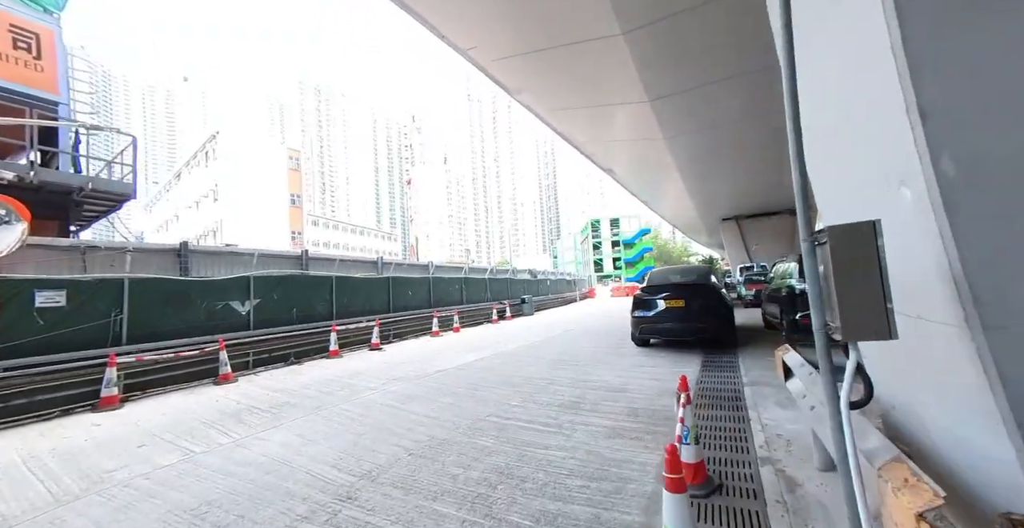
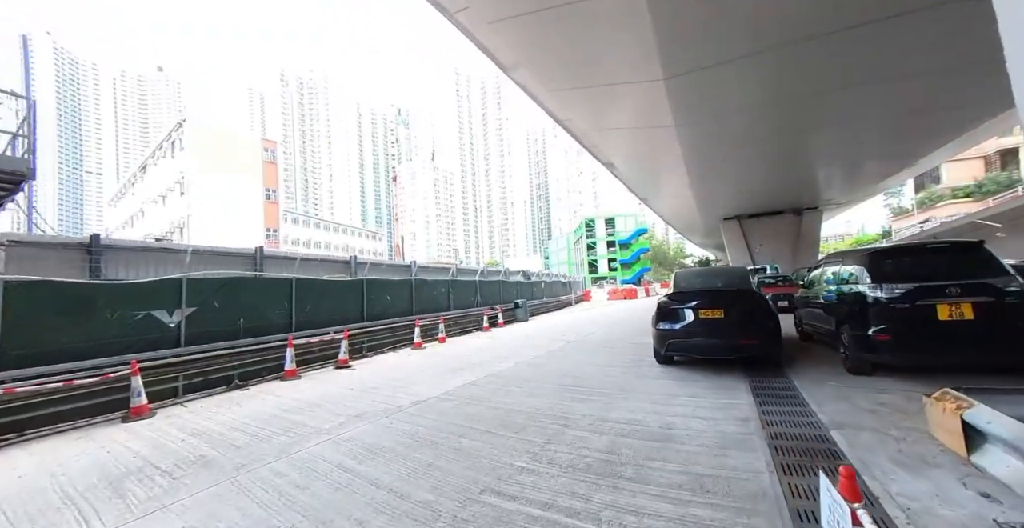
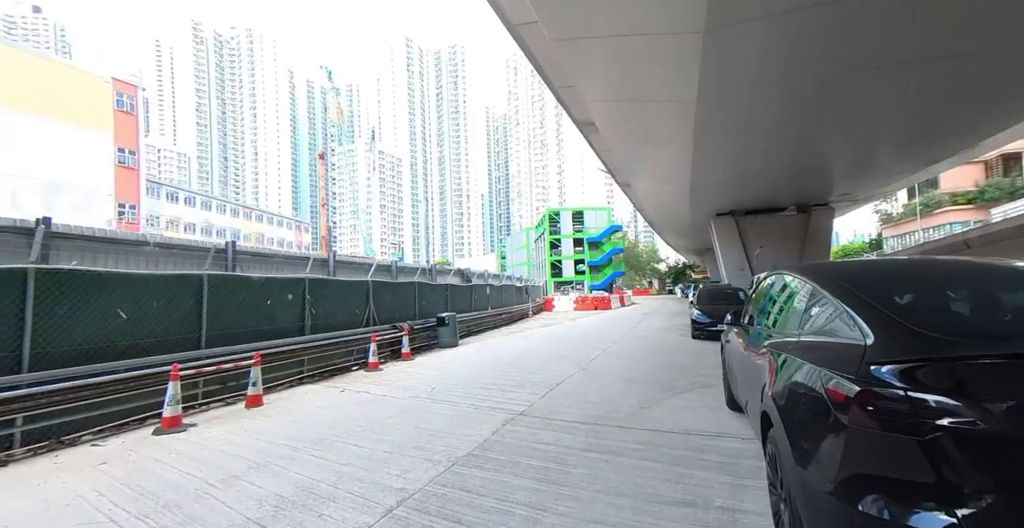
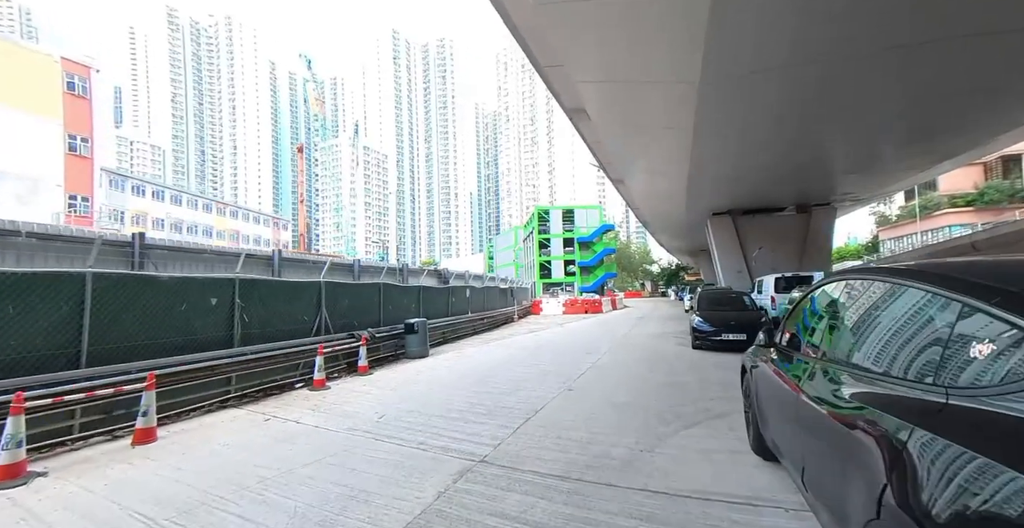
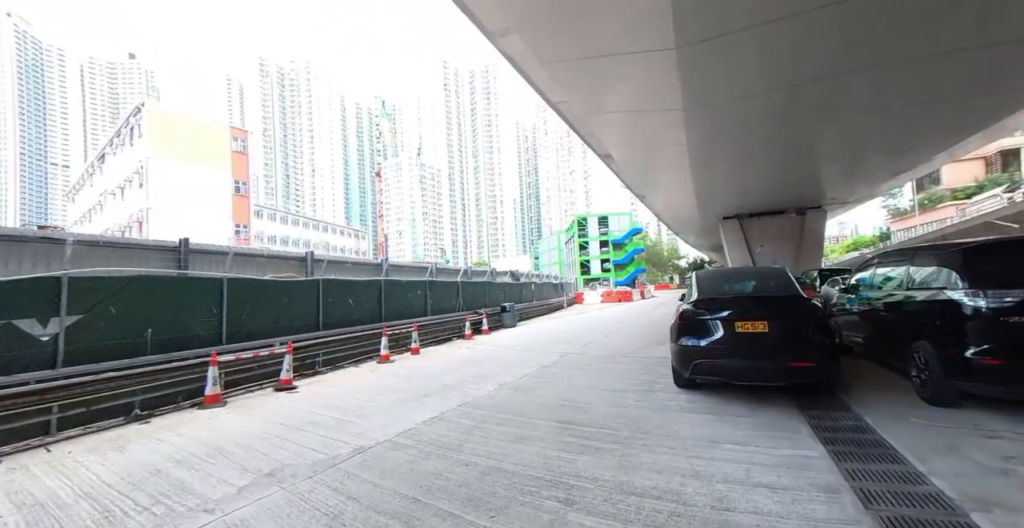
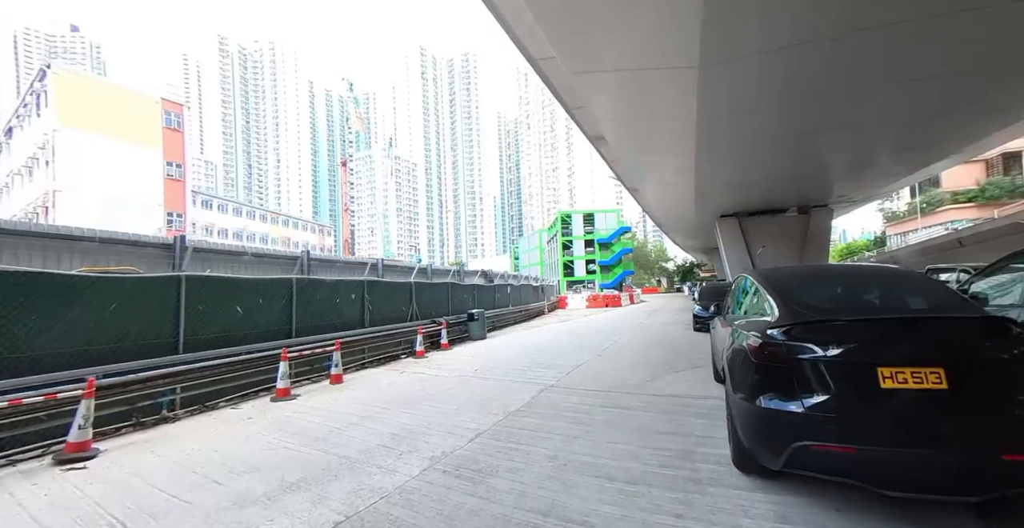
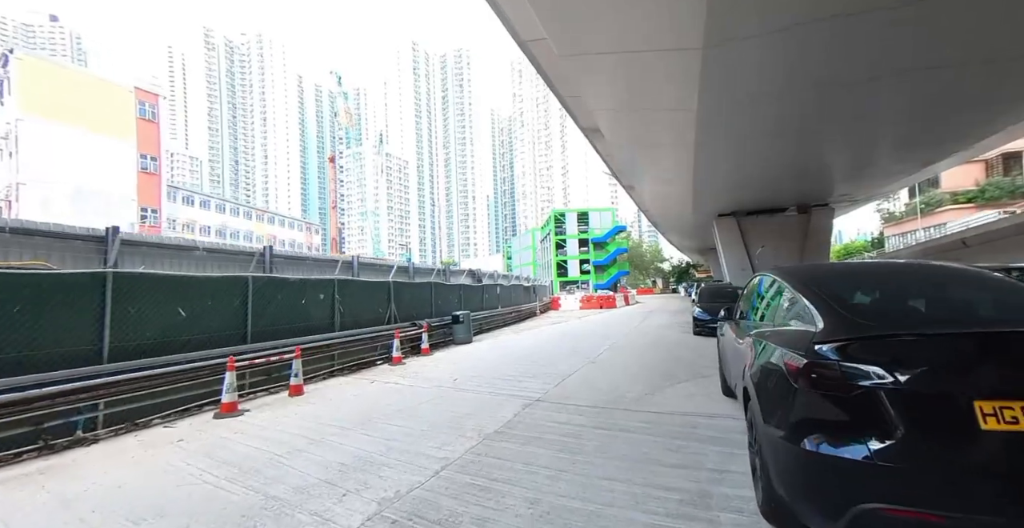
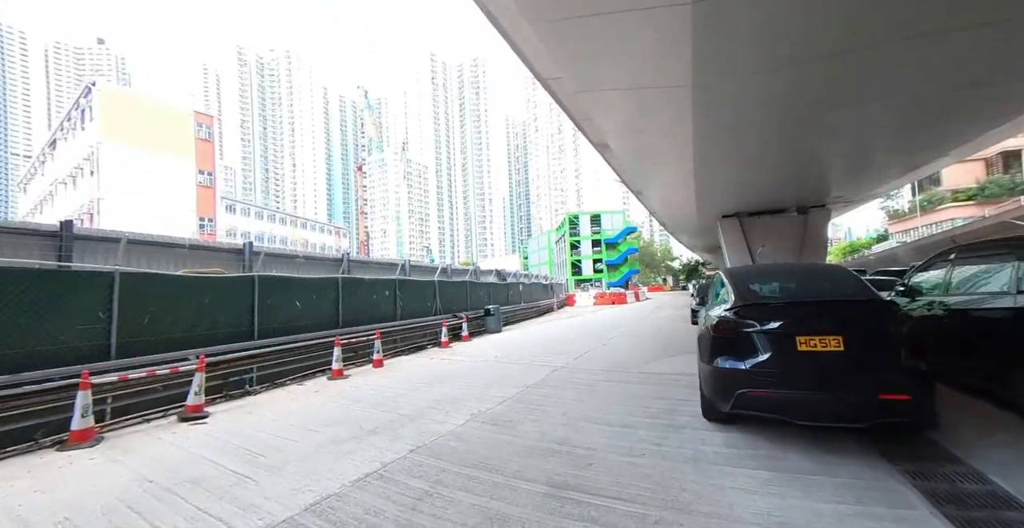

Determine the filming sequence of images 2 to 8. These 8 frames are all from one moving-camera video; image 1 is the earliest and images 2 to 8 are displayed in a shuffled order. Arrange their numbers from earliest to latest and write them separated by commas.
2, 5, 8, 6, 7, 3, 4
